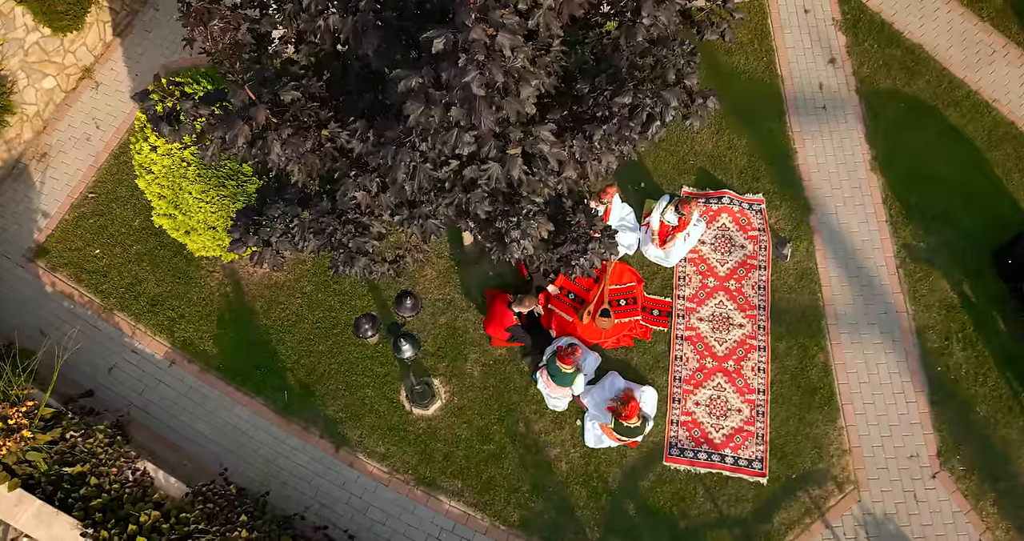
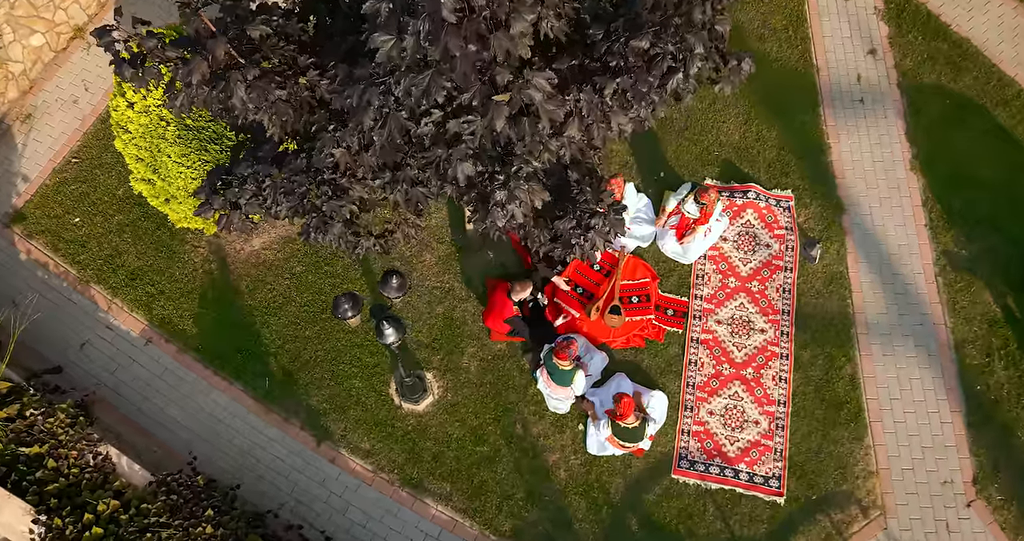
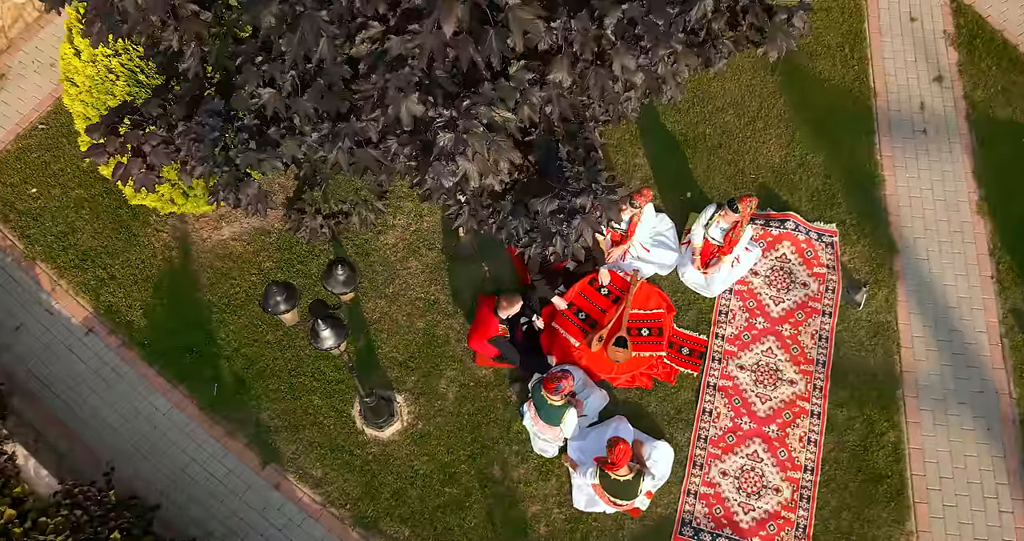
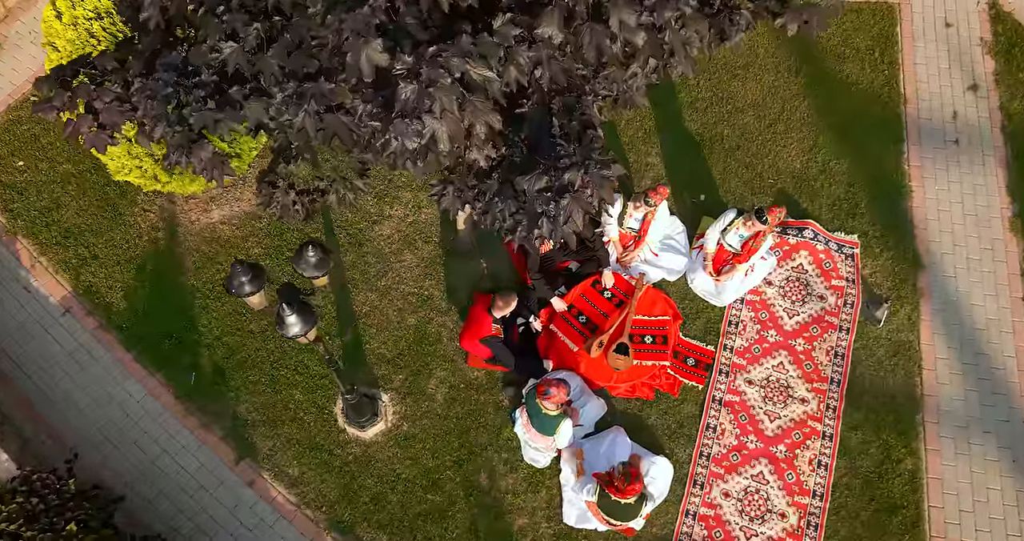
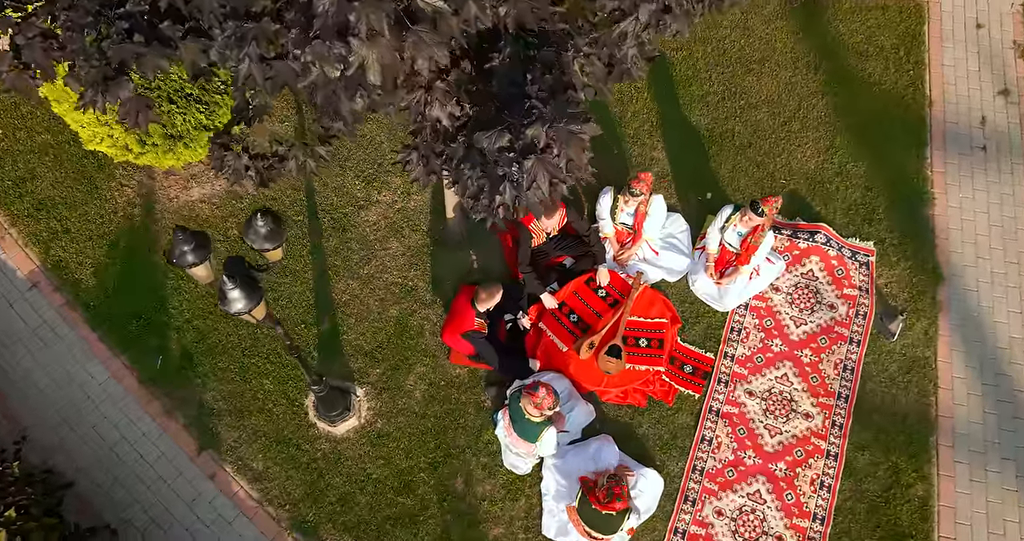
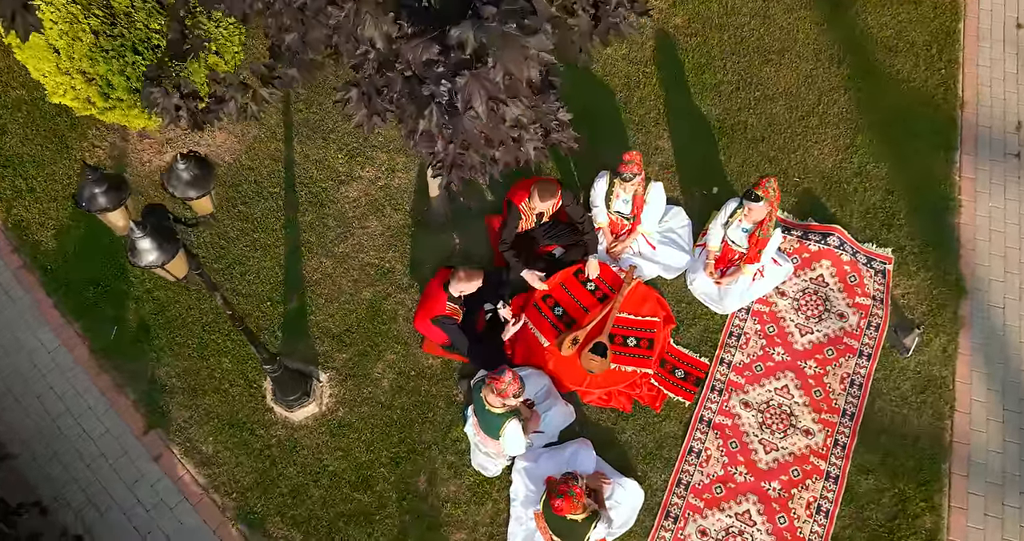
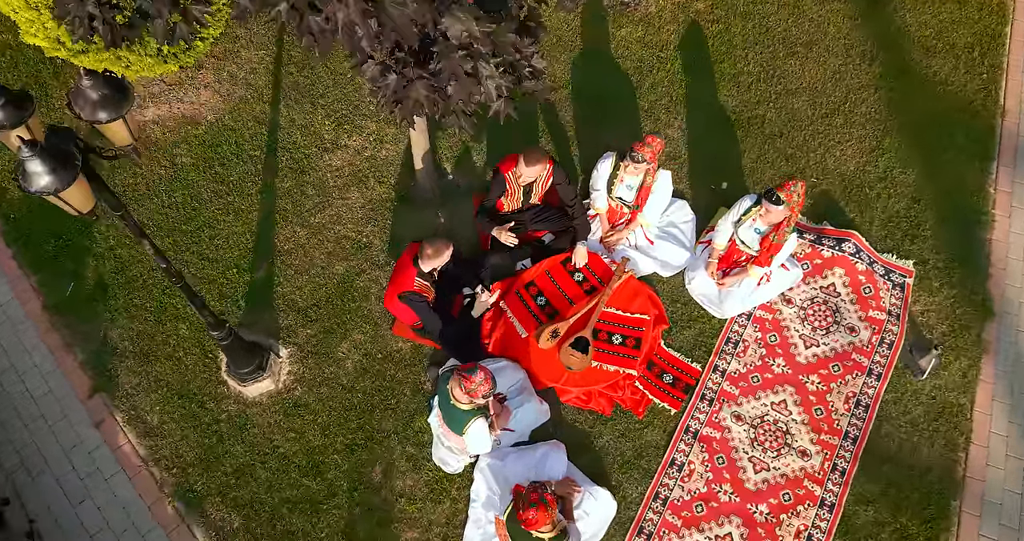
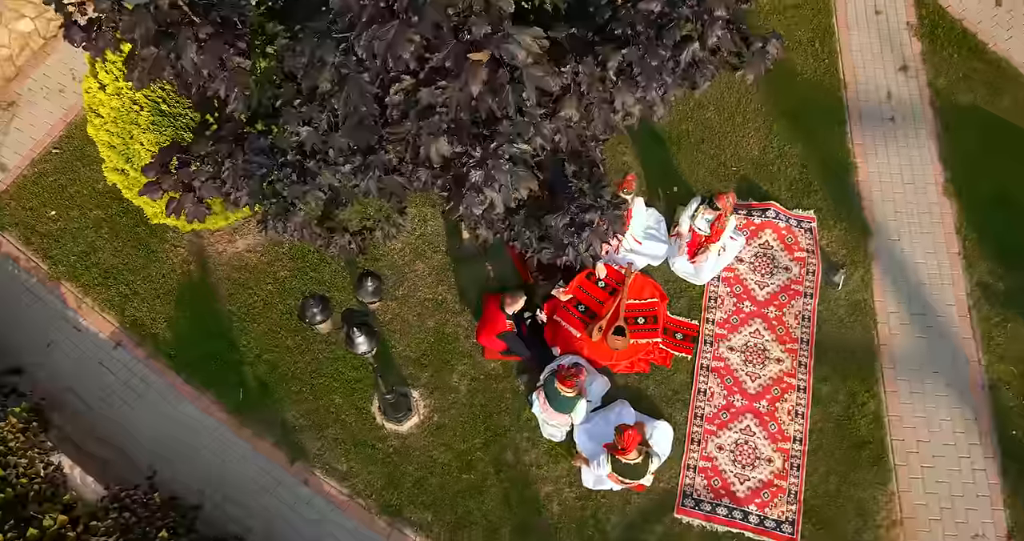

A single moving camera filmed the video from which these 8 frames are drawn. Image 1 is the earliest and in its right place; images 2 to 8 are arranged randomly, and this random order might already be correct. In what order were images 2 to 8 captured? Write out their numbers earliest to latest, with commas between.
2, 8, 3, 4, 5, 6, 7
